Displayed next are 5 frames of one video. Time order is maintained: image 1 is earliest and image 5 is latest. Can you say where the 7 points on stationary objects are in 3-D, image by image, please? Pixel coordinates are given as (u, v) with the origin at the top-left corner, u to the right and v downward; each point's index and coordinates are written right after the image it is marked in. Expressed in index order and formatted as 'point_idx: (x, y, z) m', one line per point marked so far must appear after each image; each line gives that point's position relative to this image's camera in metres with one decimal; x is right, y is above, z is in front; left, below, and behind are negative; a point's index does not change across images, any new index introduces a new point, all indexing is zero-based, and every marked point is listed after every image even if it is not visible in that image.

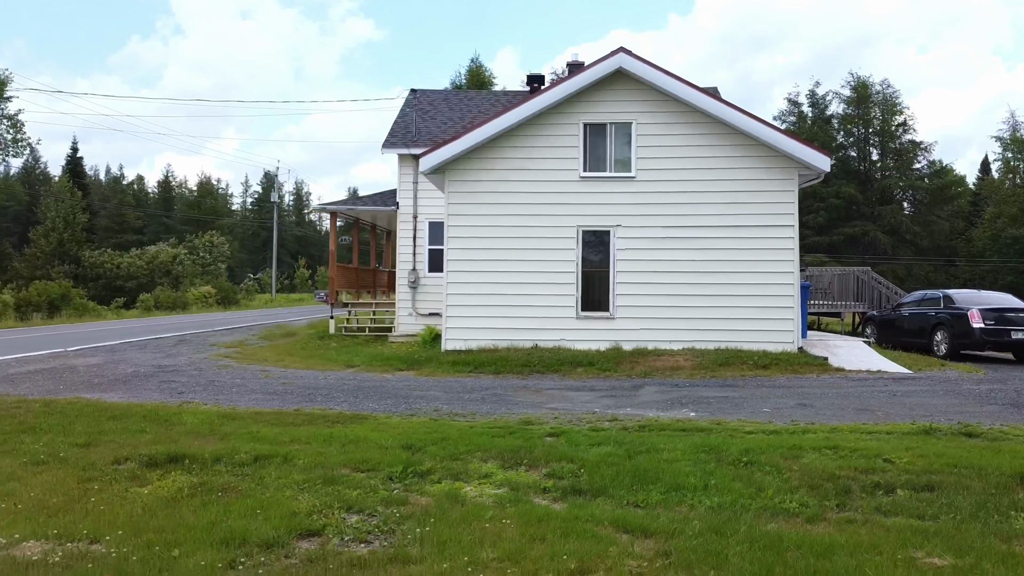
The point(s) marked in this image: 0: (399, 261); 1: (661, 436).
0: (-1.3, +0.3, +16.4) m
1: (+0.7, -0.7, +6.7) m
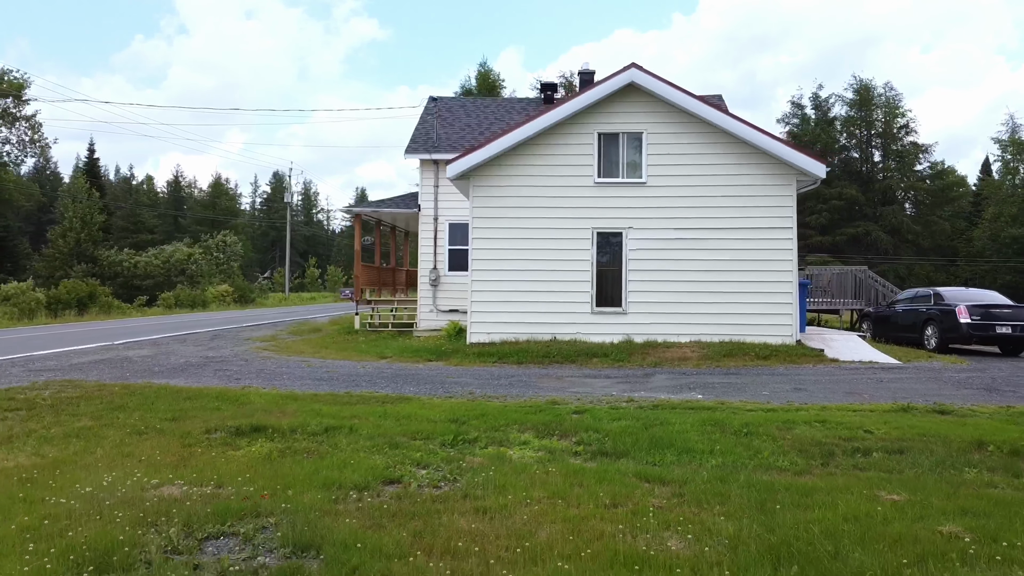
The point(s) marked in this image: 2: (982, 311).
0: (-1.1, +0.4, +17.4) m
1: (+0.9, -0.7, +7.7) m
2: (+5.0, -0.2, +14.7) m
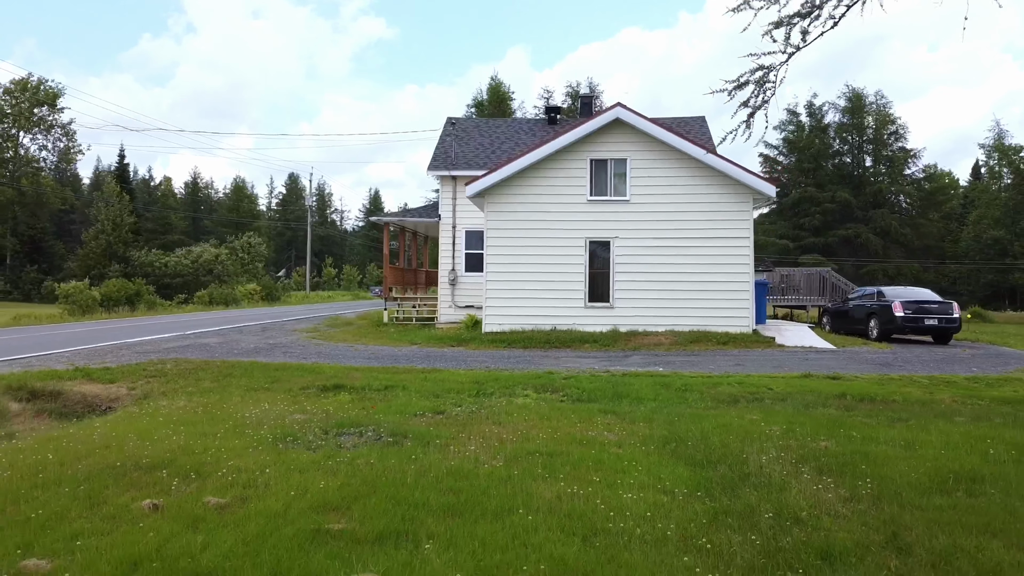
0: (-1.0, +0.4, +20.3) m
1: (+0.9, -0.7, +10.5) m
2: (+5.1, -0.2, +17.5) m
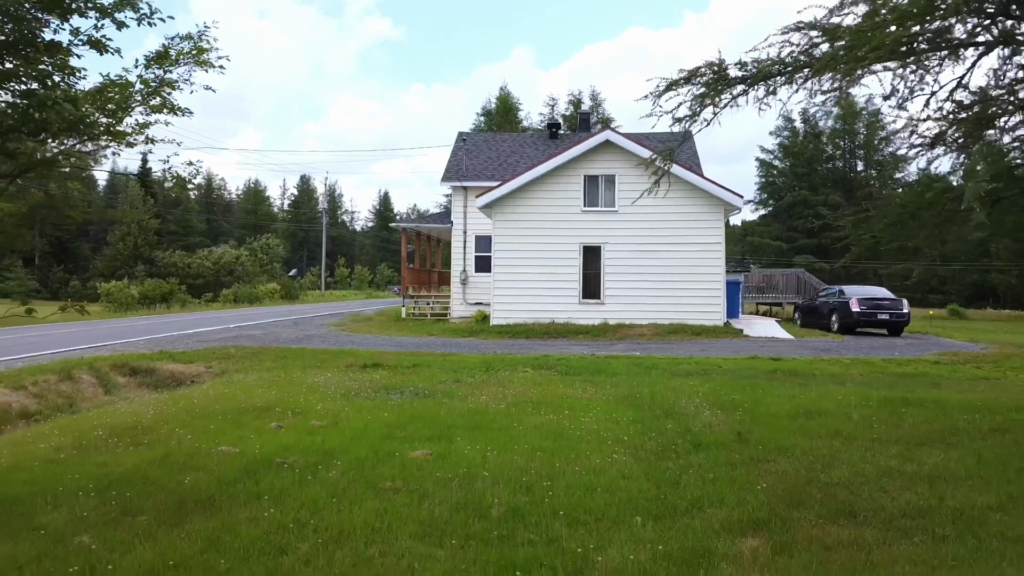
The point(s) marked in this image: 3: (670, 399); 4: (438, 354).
0: (-0.9, +0.4, +22.7) m
1: (+1.0, -0.7, +13.0) m
2: (+5.1, -0.2, +19.9) m
3: (+1.0, -0.7, +8.4) m
4: (-0.7, -0.7, +13.8) m
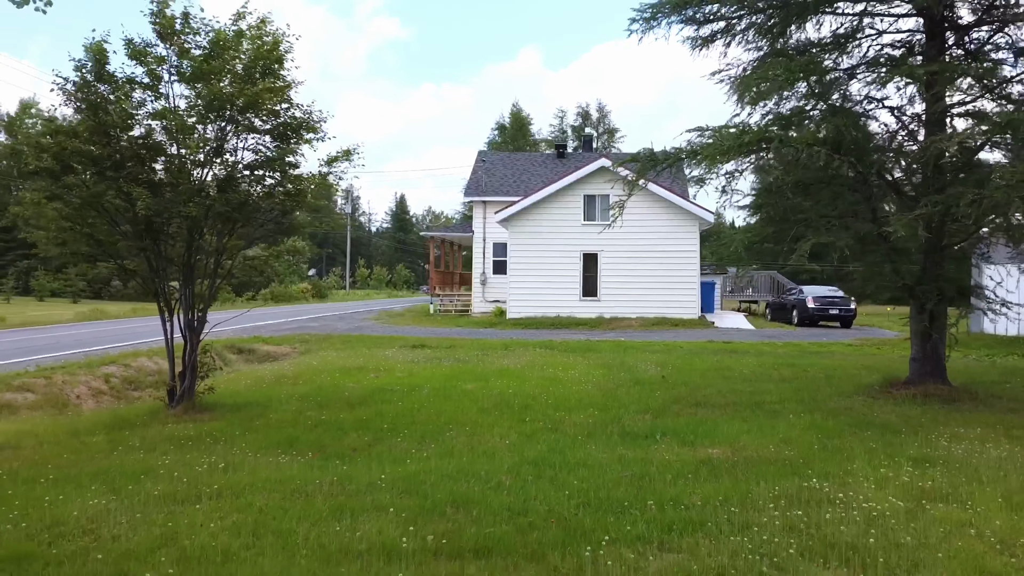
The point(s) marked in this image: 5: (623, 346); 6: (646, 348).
0: (-0.7, +0.4, +26.7) m
1: (+1.1, -0.7, +16.9) m
2: (+5.3, -0.2, +23.8) m
3: (+1.1, -0.7, +12.4) m
4: (-0.6, -0.7, +17.8) m
5: (+1.3, -0.7, +16.4) m
6: (+1.6, -0.7, +16.0) m
